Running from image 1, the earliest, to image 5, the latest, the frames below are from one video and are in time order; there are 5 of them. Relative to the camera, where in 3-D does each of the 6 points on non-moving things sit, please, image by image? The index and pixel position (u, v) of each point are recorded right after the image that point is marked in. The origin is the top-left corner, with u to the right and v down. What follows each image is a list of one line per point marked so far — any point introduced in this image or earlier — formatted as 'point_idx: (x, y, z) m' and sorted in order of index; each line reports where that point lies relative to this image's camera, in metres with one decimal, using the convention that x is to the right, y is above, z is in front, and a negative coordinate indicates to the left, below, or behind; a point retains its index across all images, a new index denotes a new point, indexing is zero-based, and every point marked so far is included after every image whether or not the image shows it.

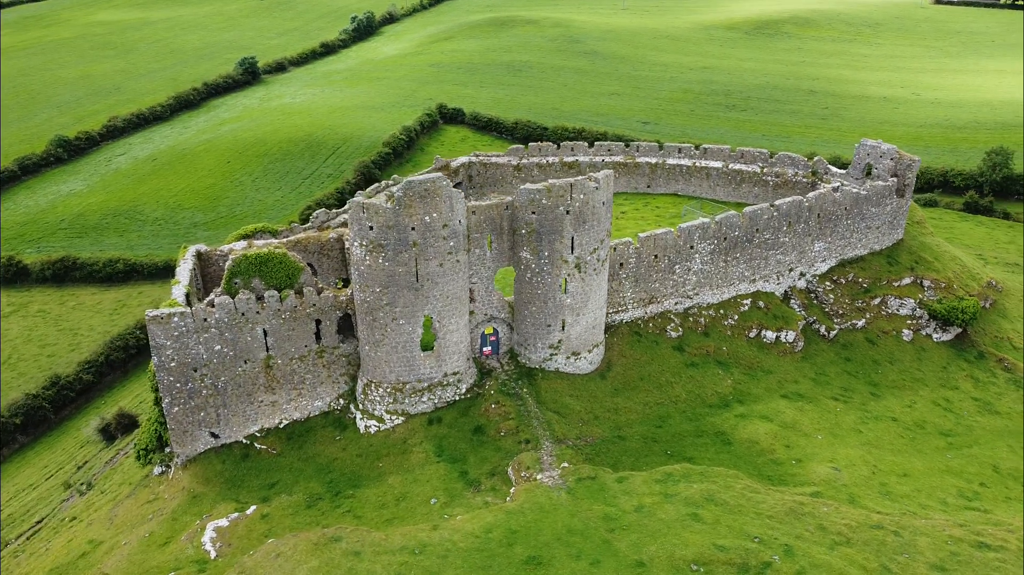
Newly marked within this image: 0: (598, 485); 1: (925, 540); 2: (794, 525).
0: (+2.1, -4.9, +19.8) m
1: (+9.6, -5.8, +18.6) m
2: (+6.6, -5.5, +18.6) m
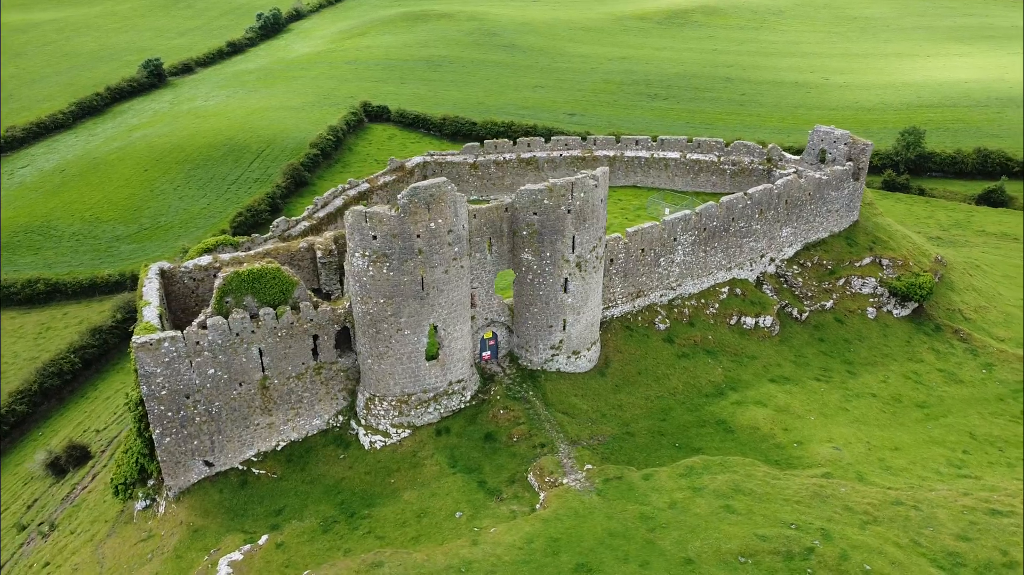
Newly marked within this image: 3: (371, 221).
0: (+2.8, -4.8, +19.7) m
1: (+10.4, -5.4, +19.4) m
2: (+7.4, -5.2, +19.0) m
3: (-3.5, +1.6, +20.0) m
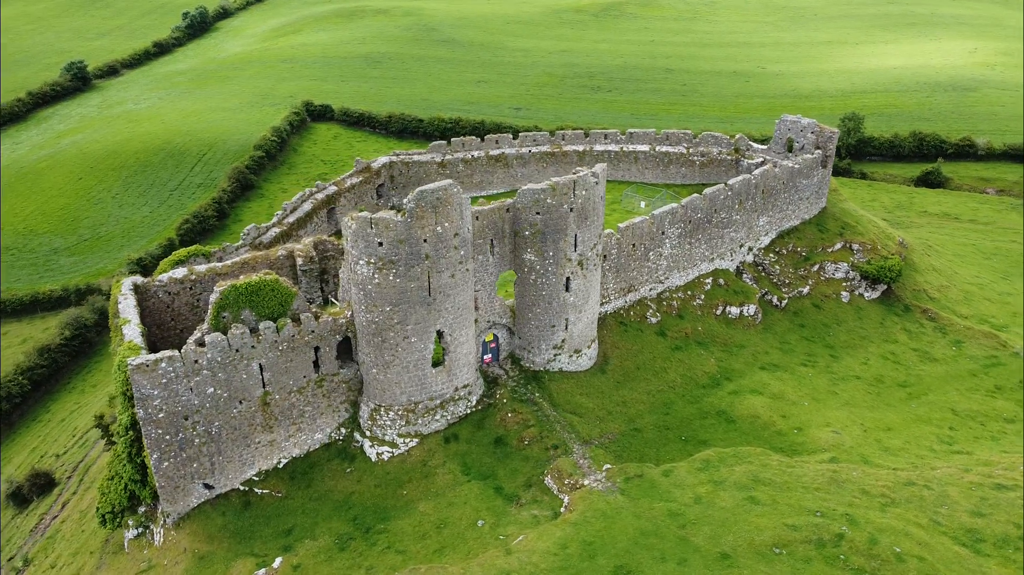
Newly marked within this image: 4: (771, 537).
0: (+3.3, -4.7, +19.7) m
1: (+10.9, -5.0, +19.9) m
2: (+7.9, -4.9, +19.4) m
3: (-3.3, +1.4, +19.4) m
4: (+5.6, -5.4, +17.5) m
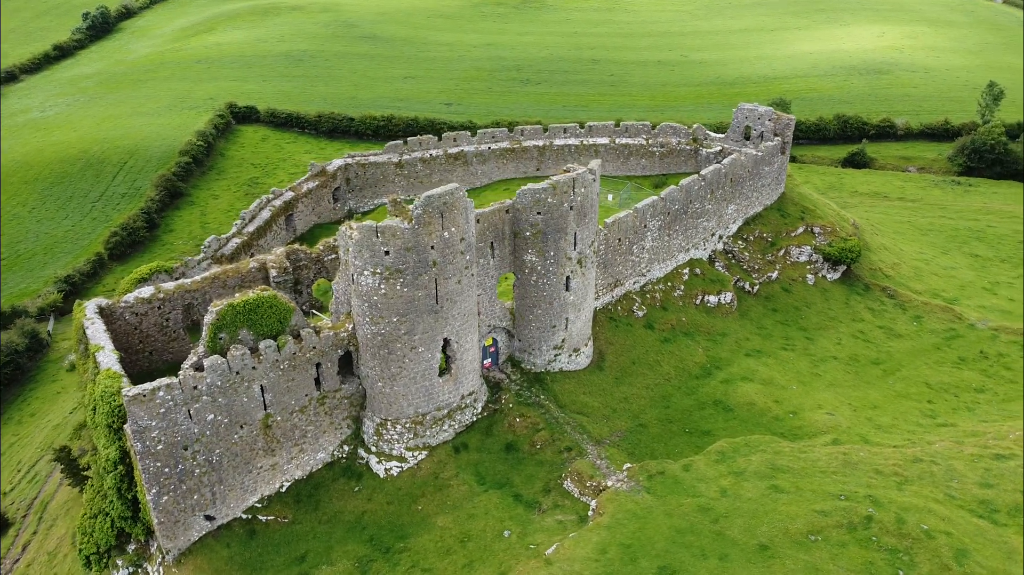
0: (+3.8, -4.6, +19.6) m
1: (+11.4, -4.5, +20.6) m
2: (+8.5, -4.6, +19.8) m
3: (-3.0, +1.2, +18.6) m
4: (+6.4, -5.2, +17.7) m
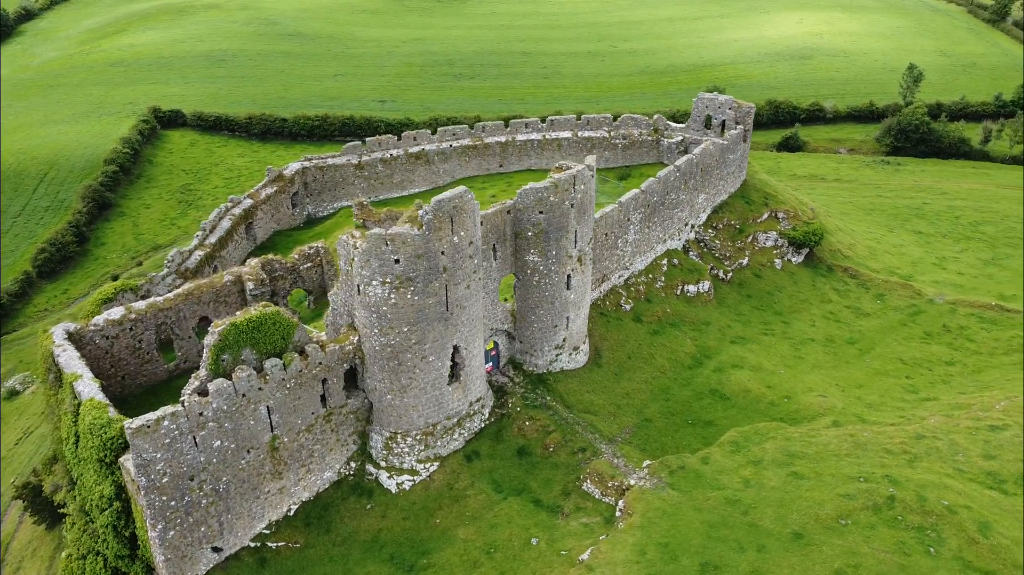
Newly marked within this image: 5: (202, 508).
0: (+4.3, -4.5, +19.6) m
1: (+11.7, -3.9, +21.3) m
2: (+8.9, -4.2, +20.2) m
3: (-2.6, +1.0, +17.9) m
4: (+7.1, -4.9, +17.9) m
5: (-7.0, -5.0, +18.3) m
